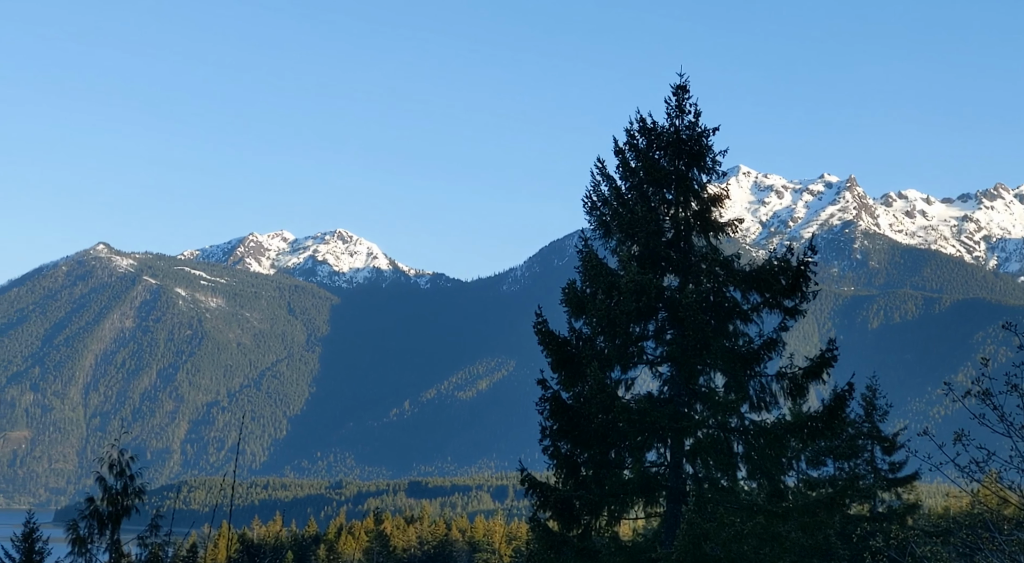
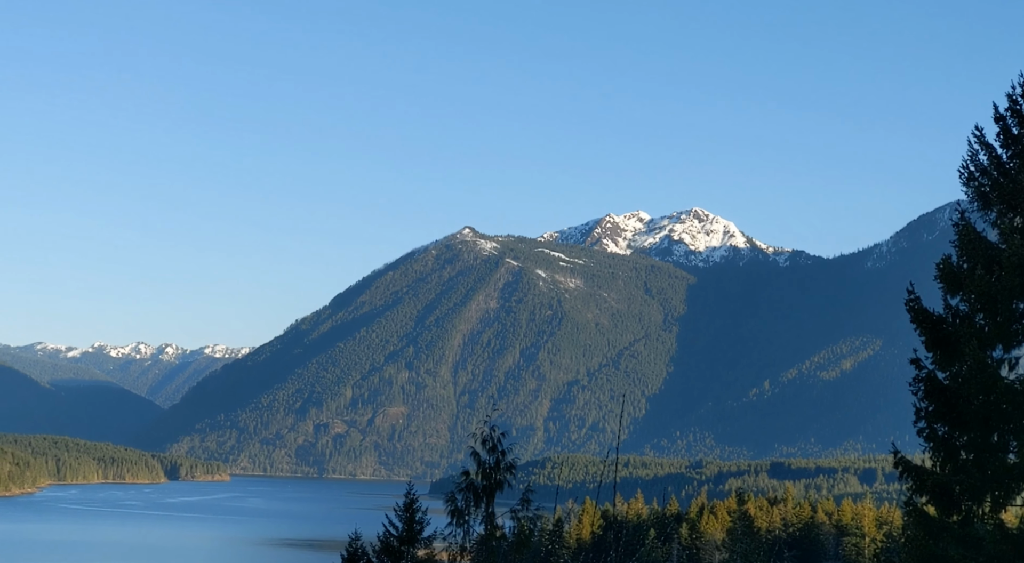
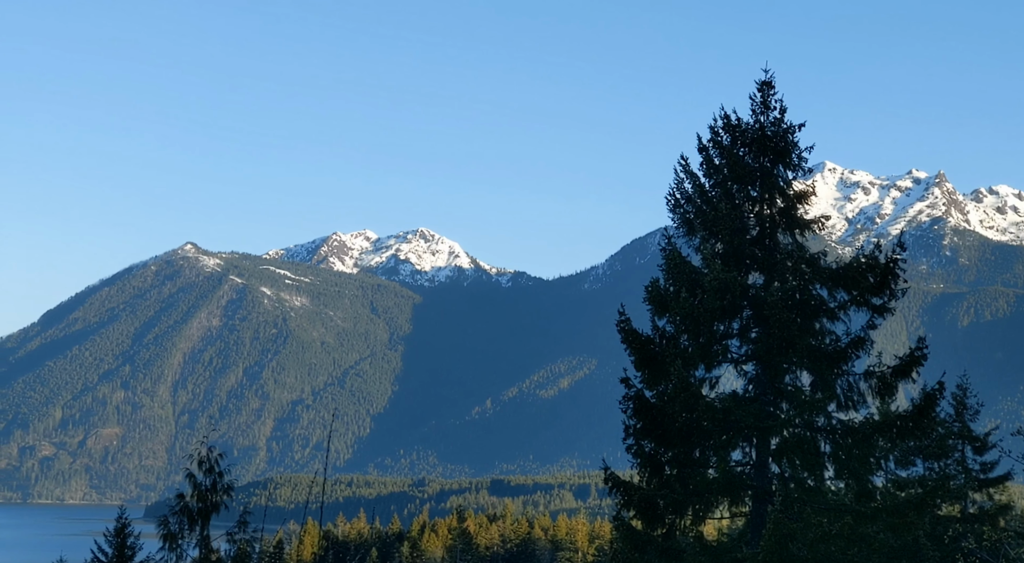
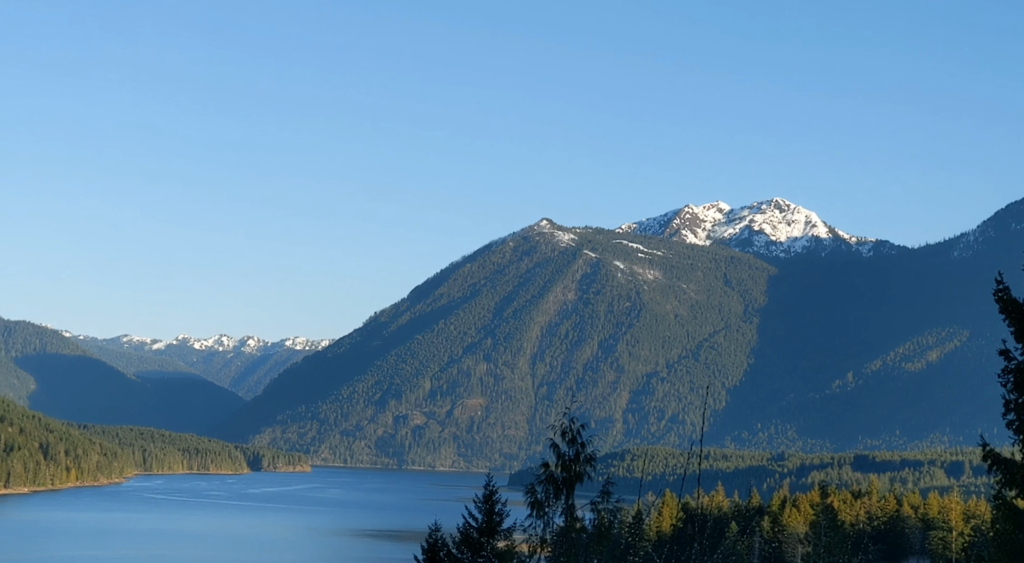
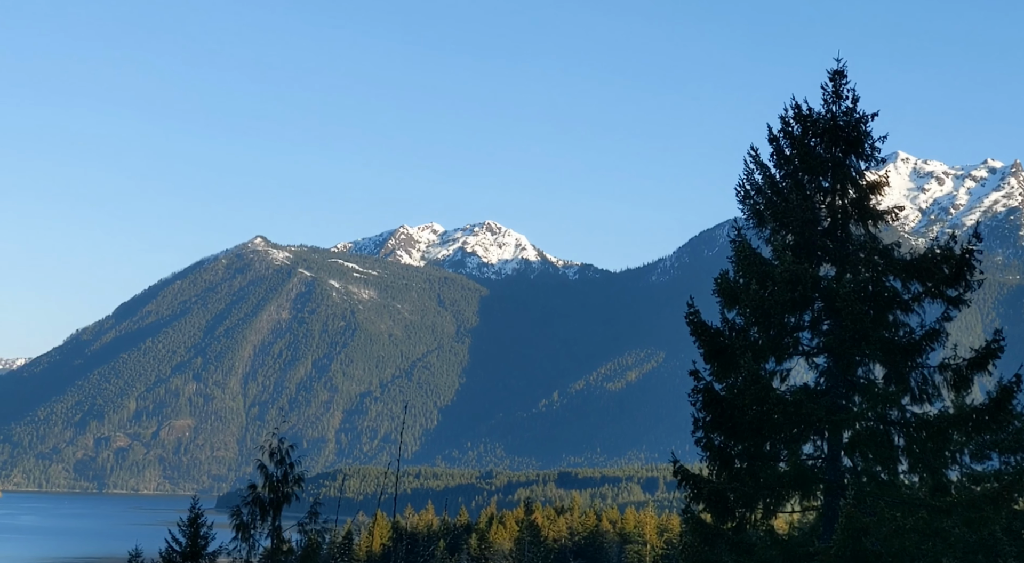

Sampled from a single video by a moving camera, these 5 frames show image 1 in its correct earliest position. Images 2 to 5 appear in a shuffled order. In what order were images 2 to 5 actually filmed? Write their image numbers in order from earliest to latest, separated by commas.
3, 5, 2, 4
